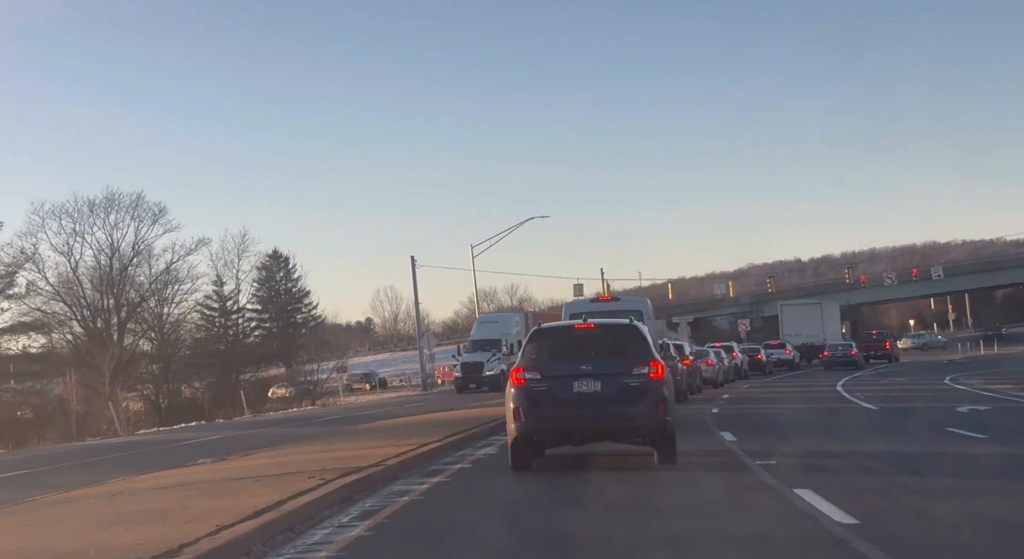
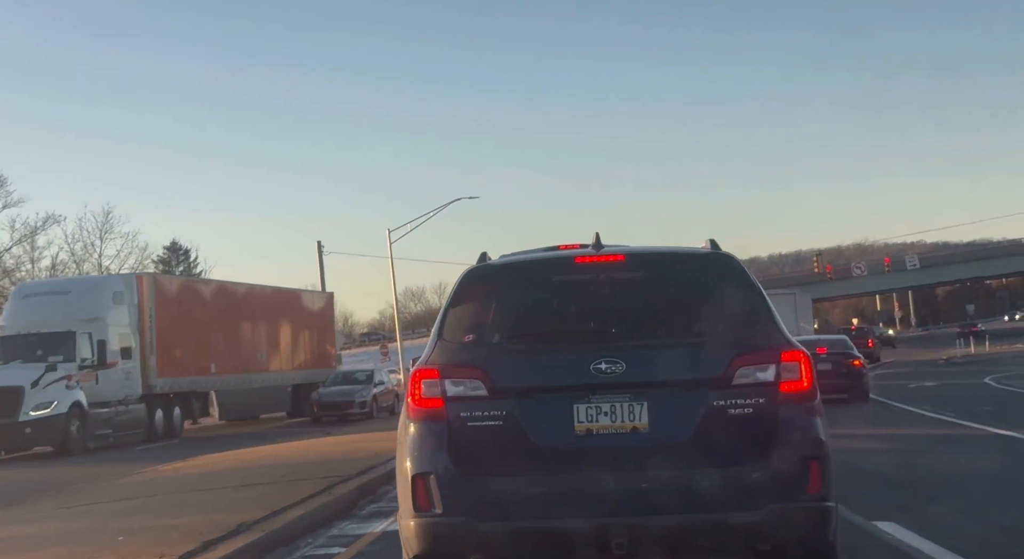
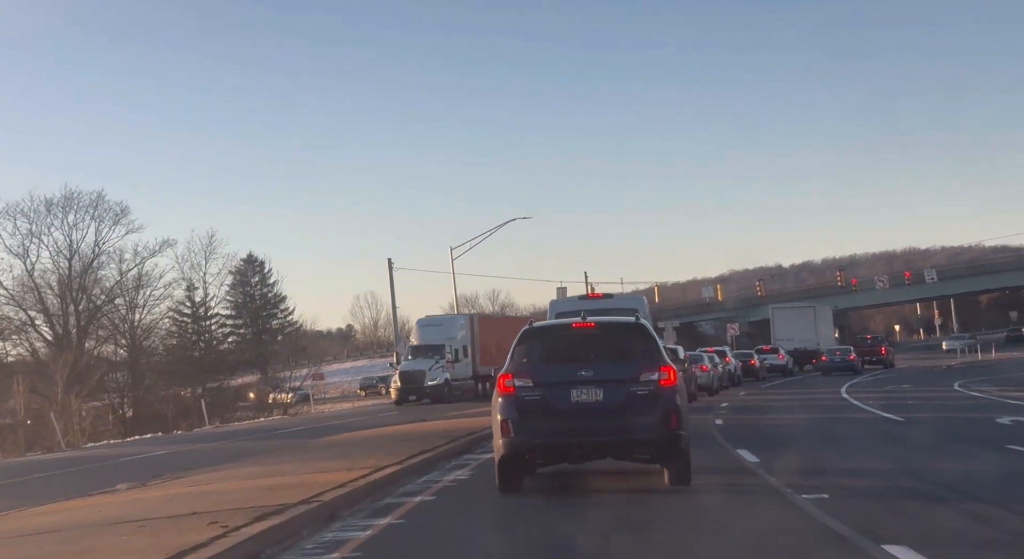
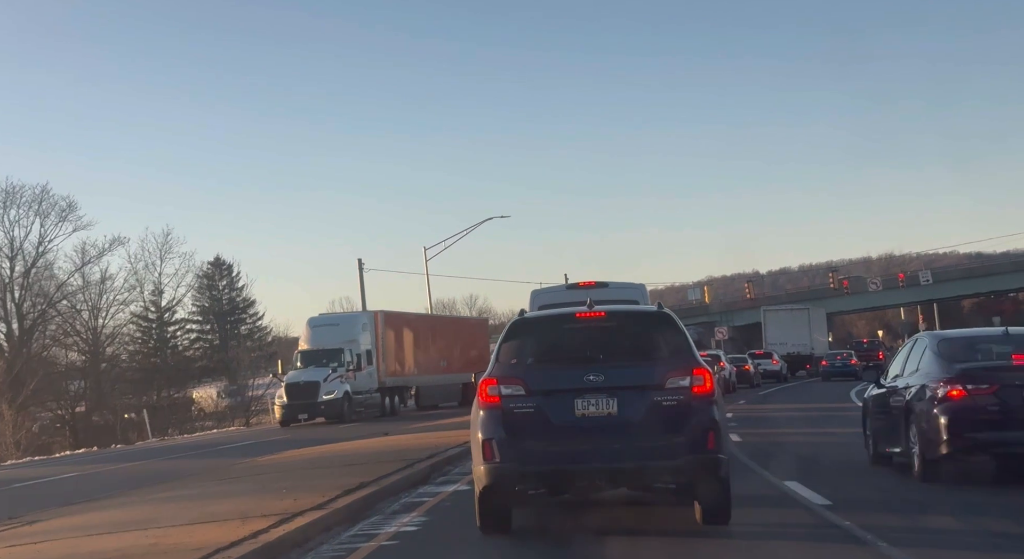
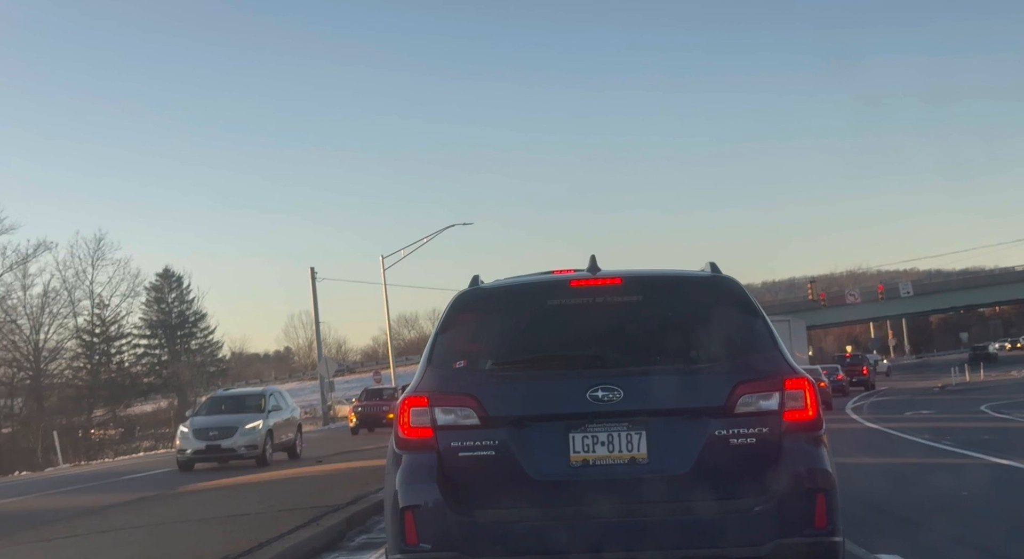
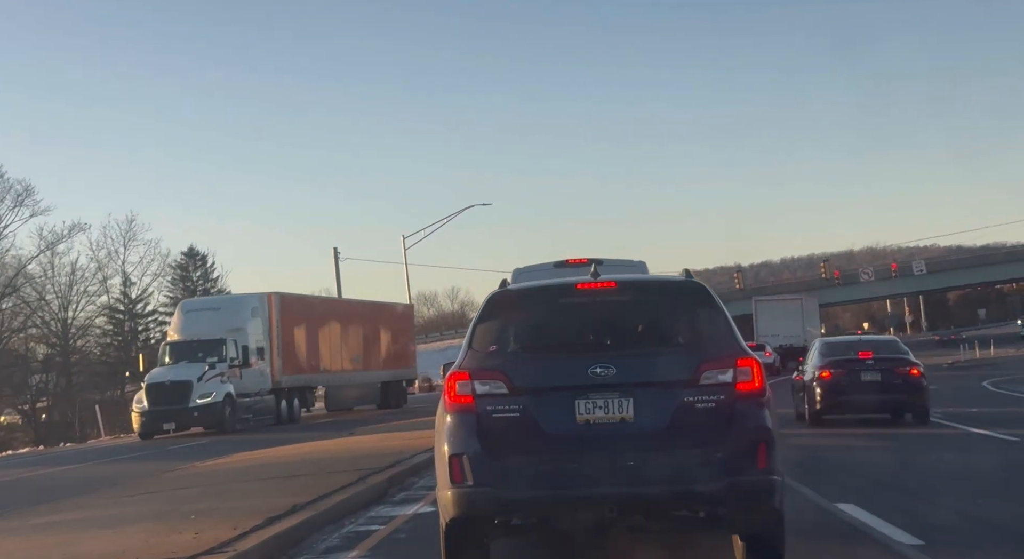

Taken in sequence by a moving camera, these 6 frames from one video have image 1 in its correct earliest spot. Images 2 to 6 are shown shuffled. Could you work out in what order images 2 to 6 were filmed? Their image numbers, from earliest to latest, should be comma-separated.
3, 4, 6, 2, 5
